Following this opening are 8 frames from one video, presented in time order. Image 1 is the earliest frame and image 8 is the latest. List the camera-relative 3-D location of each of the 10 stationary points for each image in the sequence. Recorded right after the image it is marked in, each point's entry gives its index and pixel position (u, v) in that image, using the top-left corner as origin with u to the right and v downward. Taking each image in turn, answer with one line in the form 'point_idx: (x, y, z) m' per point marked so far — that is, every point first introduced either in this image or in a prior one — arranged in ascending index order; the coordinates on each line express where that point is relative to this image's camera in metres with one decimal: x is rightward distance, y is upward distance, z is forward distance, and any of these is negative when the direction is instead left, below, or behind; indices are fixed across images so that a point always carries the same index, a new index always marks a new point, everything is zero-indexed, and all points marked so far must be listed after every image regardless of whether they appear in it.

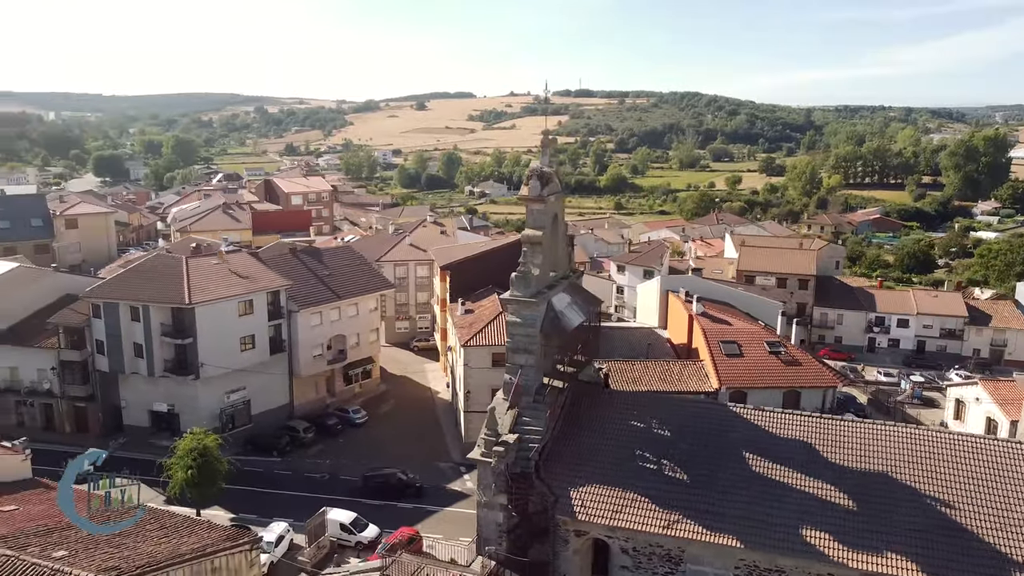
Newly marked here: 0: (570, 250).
0: (+0.9, +0.6, +13.5) m
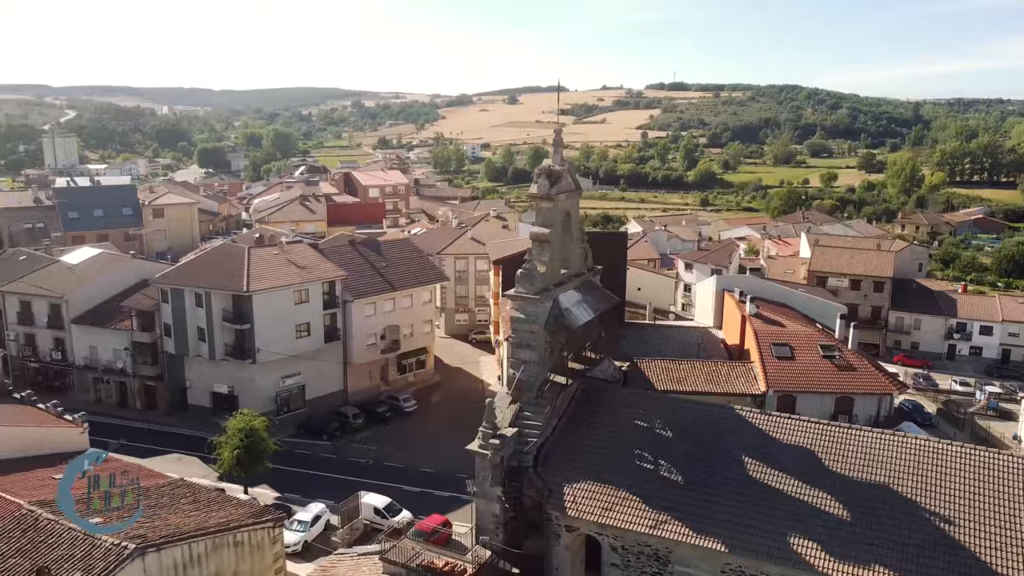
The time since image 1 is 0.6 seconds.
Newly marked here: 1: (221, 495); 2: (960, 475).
0: (+1.2, +0.7, +13.6) m
1: (-5.5, -3.9, +15.1) m
2: (+5.7, -2.4, +10.2) m
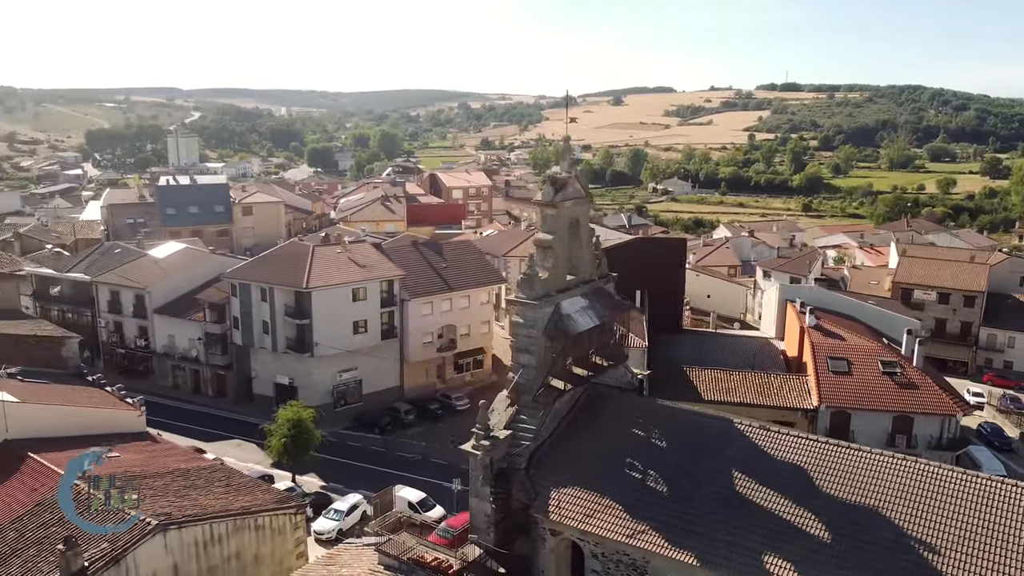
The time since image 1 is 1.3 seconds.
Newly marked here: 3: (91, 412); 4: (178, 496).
0: (+1.4, +0.6, +13.6) m
1: (-5.1, -3.8, +15.9) m
2: (+5.3, -2.6, +9.8) m
3: (-8.8, -2.6, +17.0) m
4: (-5.9, -3.7, +14.3) m
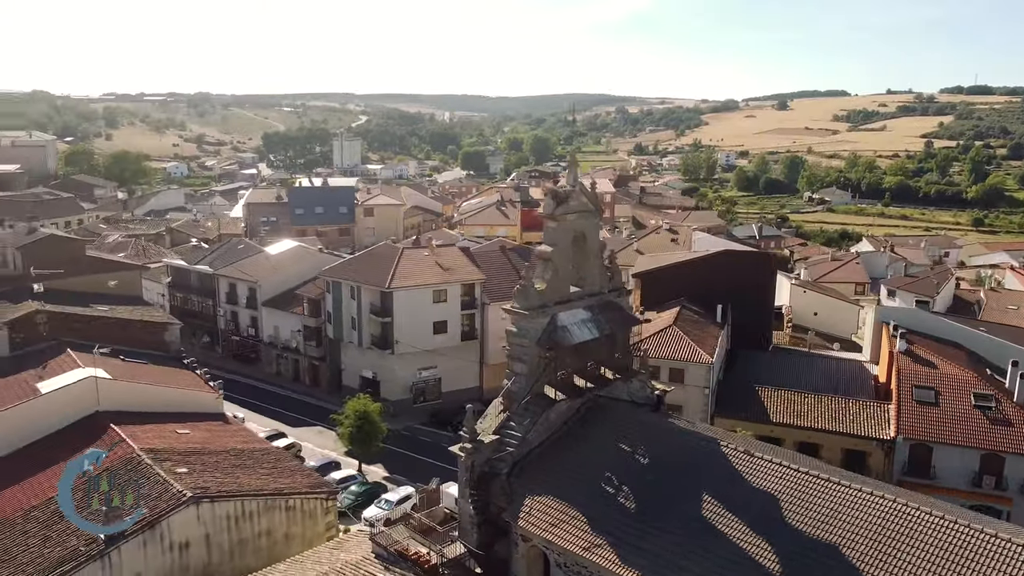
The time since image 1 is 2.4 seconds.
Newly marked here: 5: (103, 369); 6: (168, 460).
0: (+1.6, +0.3, +13.7) m
1: (-4.5, -3.8, +17.2) m
2: (+4.6, -3.0, +9.1) m
3: (-7.9, -2.4, +18.9) m
4: (-5.6, -3.6, +15.7) m
5: (-9.7, -1.9, +19.1) m
6: (-6.7, -3.4, +15.8) m
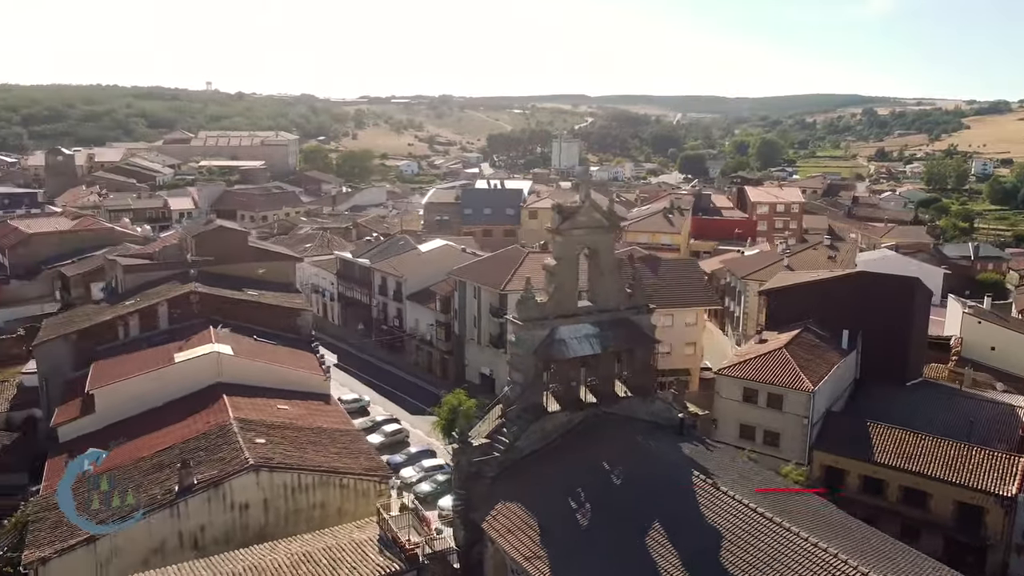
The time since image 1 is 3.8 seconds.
0: (+1.9, +0.1, +13.6) m
1: (-3.3, -3.7, +18.6) m
2: (+3.4, -3.4, +8.4) m
3: (-6.0, -2.2, +21.2) m
4: (-4.7, -3.5, +17.5) m
5: (-7.6, -1.5, +21.8) m
6: (-5.7, -3.2, +17.9) m
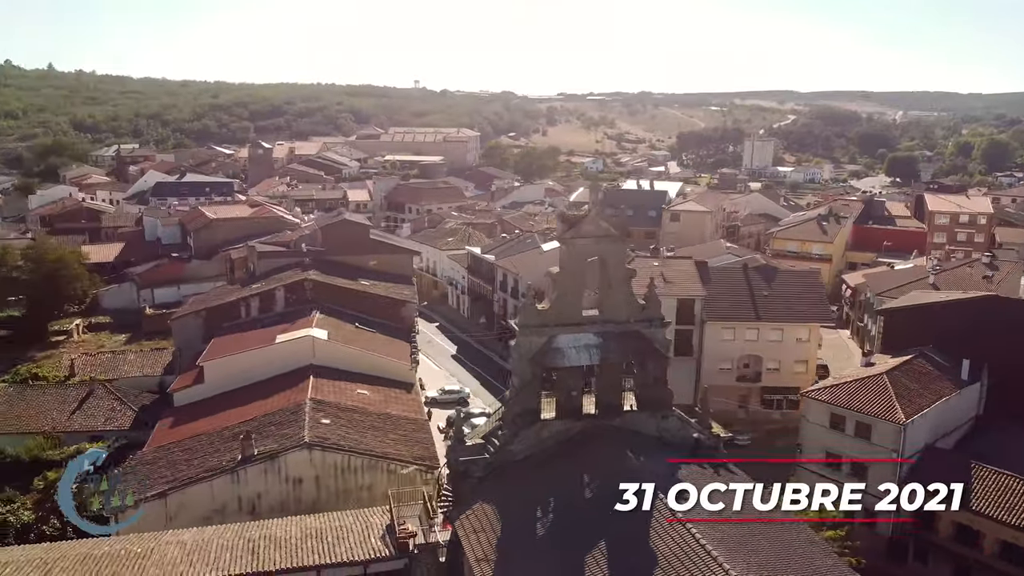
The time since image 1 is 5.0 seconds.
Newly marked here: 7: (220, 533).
0: (+2.1, -0.1, +13.3) m
1: (-2.0, -3.6, +19.4) m
2: (+2.1, -3.6, +7.9) m
3: (-4.0, -1.9, +22.5) m
4: (-3.6, -3.3, +18.6) m
5: (-5.3, -1.2, +23.5) m
6: (-4.5, -2.9, +19.3) m
7: (-5.1, -4.3, +13.9) m
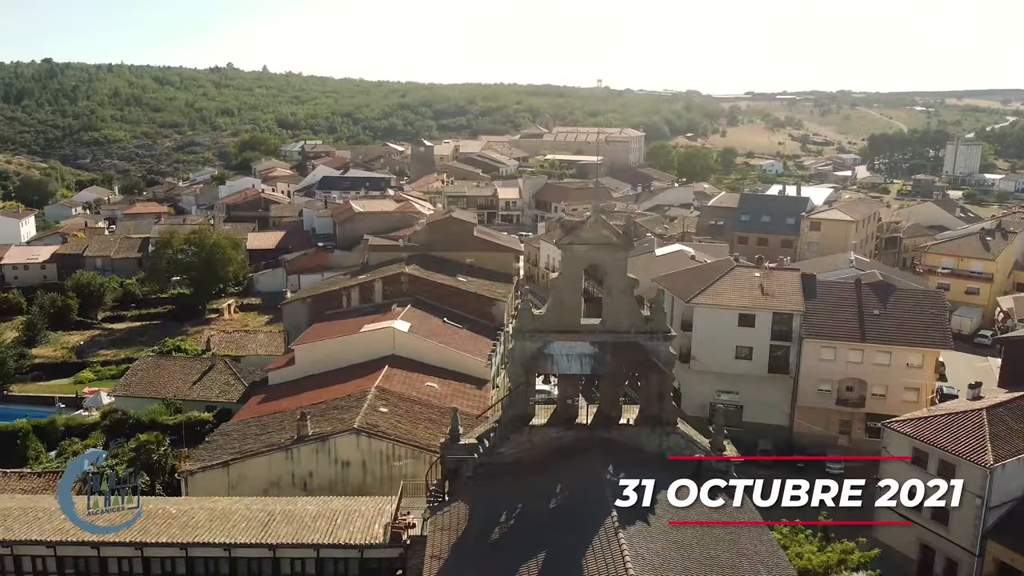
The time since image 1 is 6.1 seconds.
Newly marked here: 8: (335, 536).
0: (+2.1, -0.3, +12.8) m
1: (-0.8, -3.6, +19.7) m
2: (+0.8, -3.8, +7.6) m
3: (-1.9, -1.9, +23.2) m
4: (-2.5, -3.2, +19.3) m
5: (-3.0, -1.1, +24.5) m
6: (-3.2, -2.8, +20.2) m
7: (-5.0, -4.1, +15.0) m
8: (-3.0, -4.2, +13.8) m
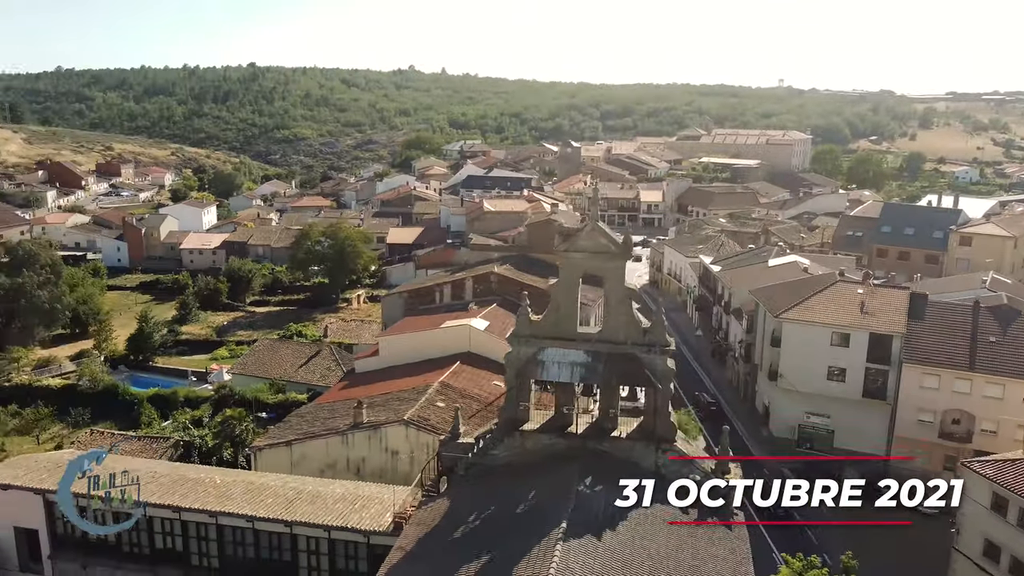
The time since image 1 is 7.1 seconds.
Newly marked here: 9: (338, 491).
0: (+2.0, -0.5, +12.5) m
1: (+0.5, -3.7, +19.9) m
2: (-0.5, -3.8, +7.7) m
3: (+0.2, -1.9, +23.5) m
4: (-1.2, -3.2, +19.8) m
5: (-0.5, -1.0, +24.9) m
6: (-1.7, -2.8, +20.8) m
7: (-4.6, -3.9, +16.1) m
8: (-3.0, -4.2, +14.5) m
9: (-3.4, -4.0, +15.8) m
